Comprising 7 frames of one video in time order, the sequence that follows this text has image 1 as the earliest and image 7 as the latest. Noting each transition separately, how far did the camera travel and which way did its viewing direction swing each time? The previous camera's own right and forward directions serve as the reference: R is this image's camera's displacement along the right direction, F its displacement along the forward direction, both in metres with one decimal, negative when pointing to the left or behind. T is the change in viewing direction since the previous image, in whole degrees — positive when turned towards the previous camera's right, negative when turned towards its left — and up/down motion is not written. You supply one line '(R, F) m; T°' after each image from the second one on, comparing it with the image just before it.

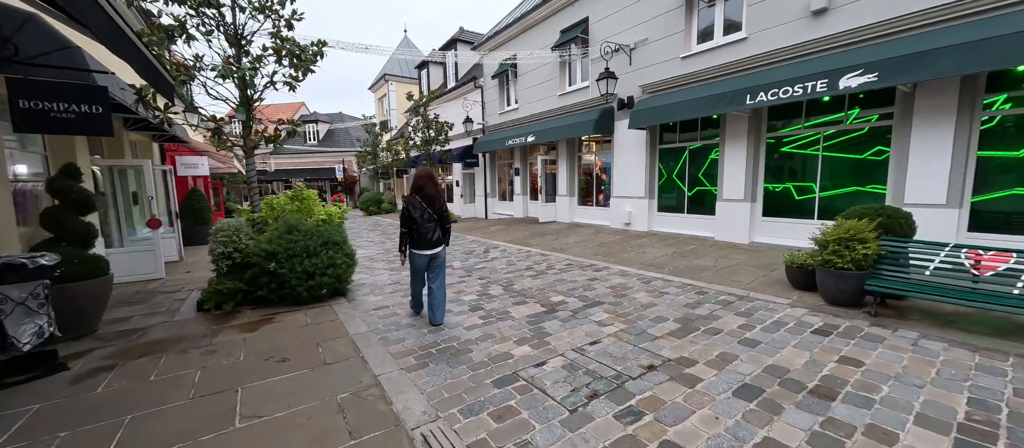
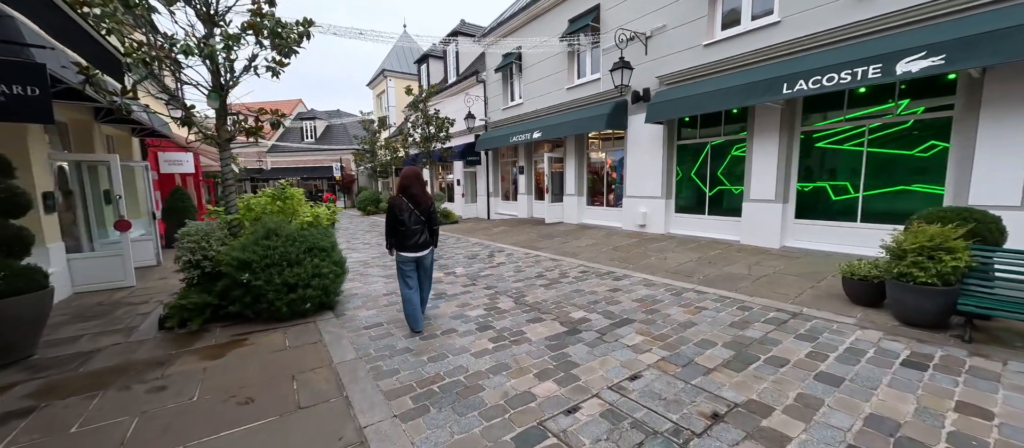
(-0.2, +0.7) m; 0°
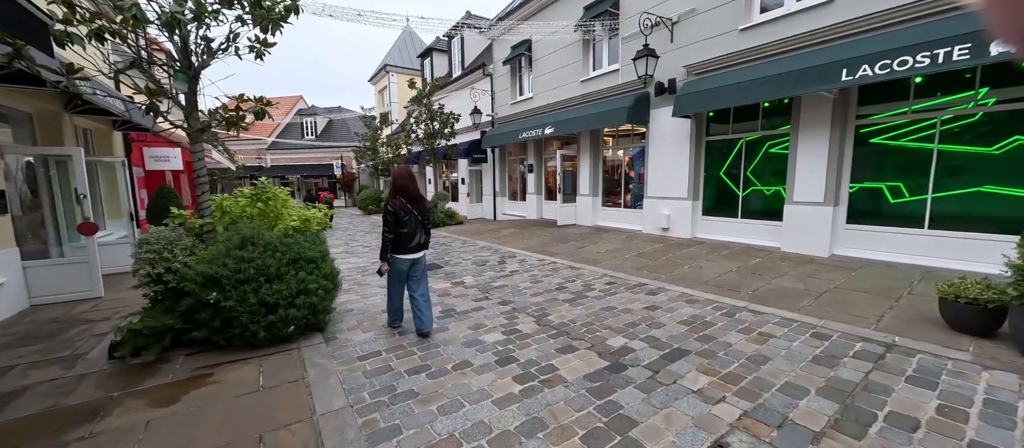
(-0.2, +0.8) m; 0°
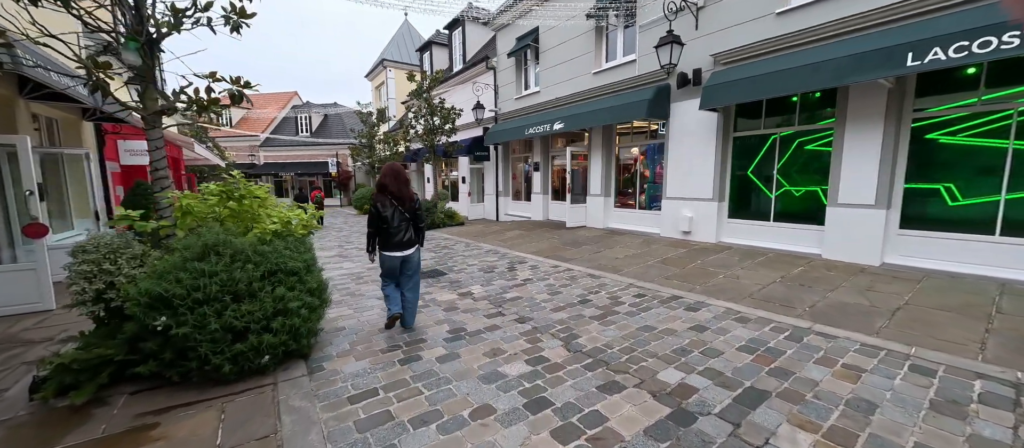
(-0.3, +0.7) m; +1°
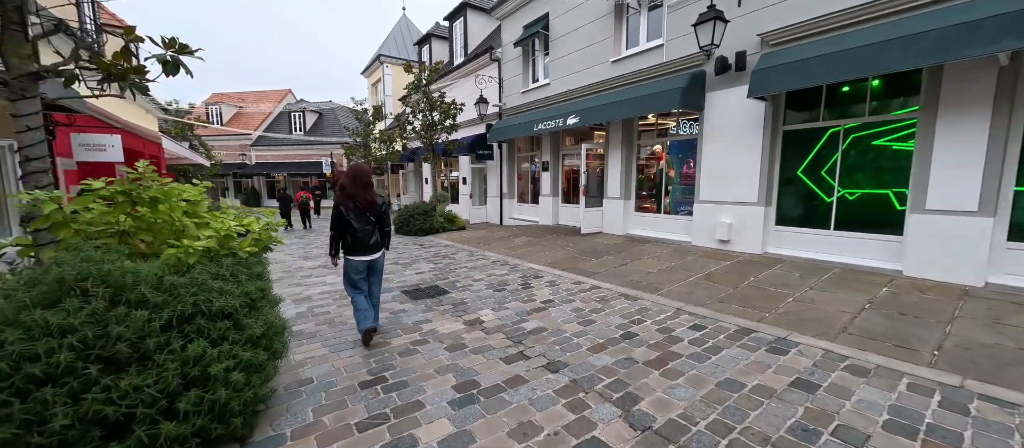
(-0.2, +1.1) m; 0°
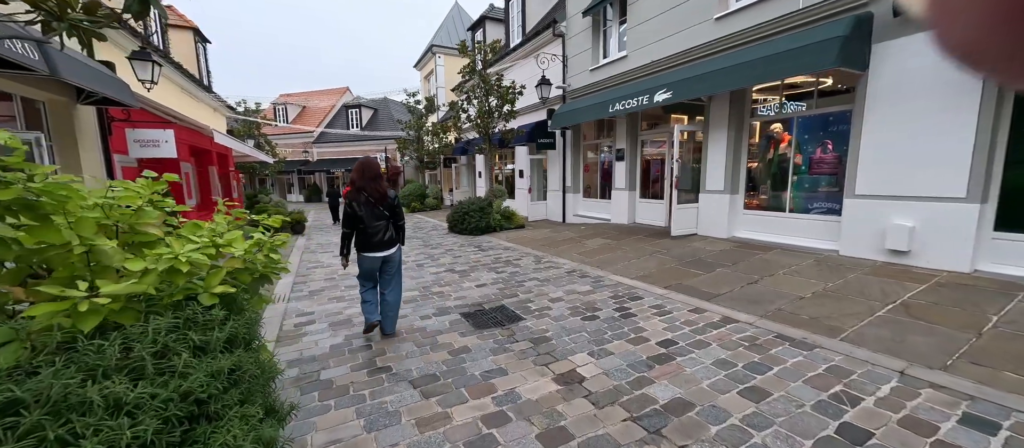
(-0.5, +1.4) m; -7°
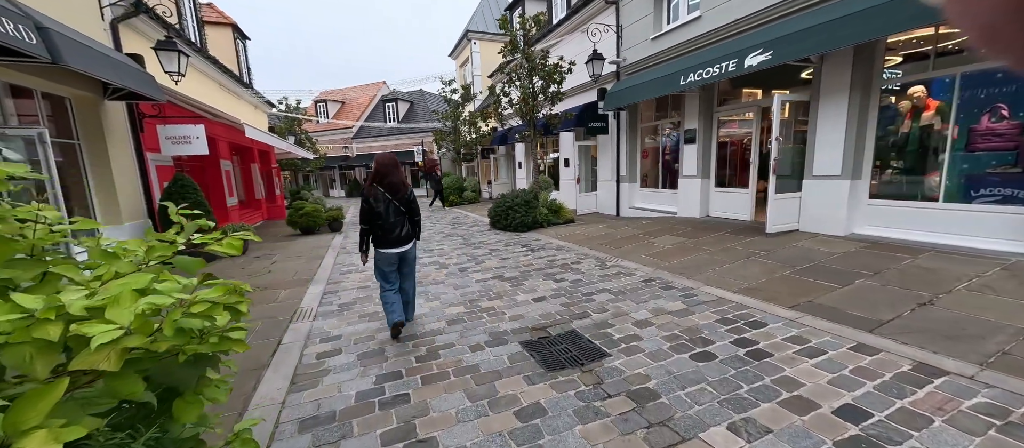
(-0.4, +1.1) m; -5°
